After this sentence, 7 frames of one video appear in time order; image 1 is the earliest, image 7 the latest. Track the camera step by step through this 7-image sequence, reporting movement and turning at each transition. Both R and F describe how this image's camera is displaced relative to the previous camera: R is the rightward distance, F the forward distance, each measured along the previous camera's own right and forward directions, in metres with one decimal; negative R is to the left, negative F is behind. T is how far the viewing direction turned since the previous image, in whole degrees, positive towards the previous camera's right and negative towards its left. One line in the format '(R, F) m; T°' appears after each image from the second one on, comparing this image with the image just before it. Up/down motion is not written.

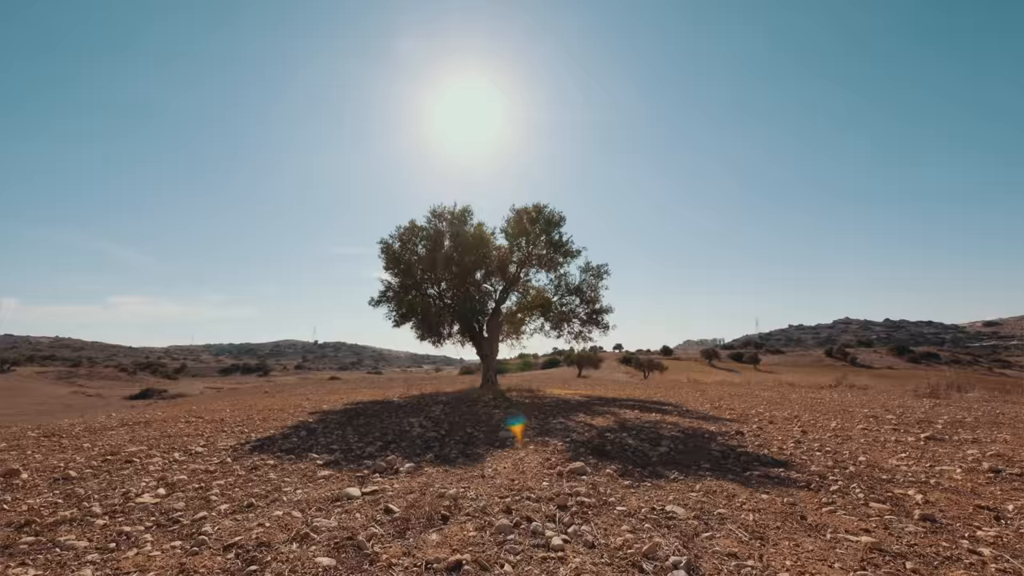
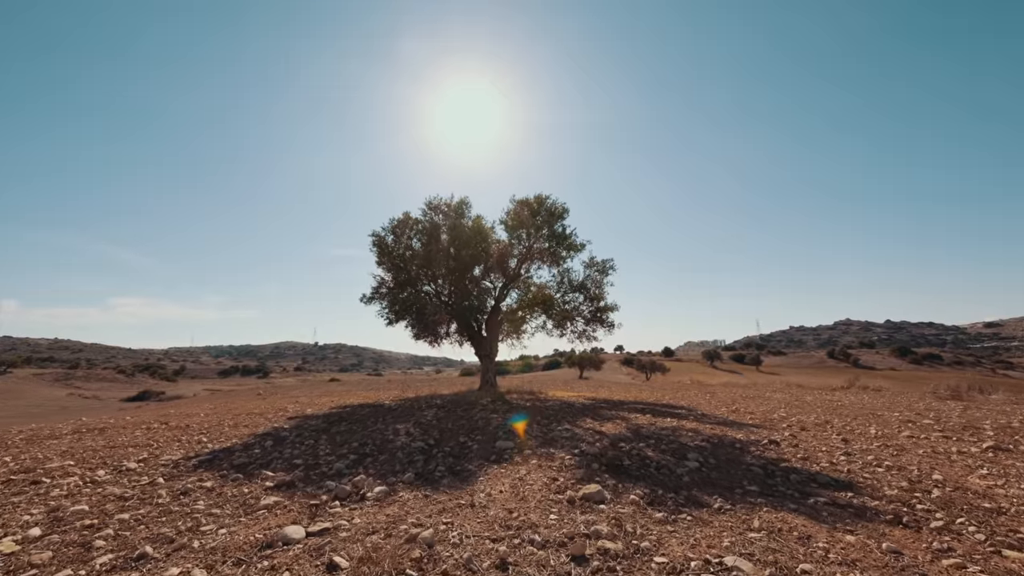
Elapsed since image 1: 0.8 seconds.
(0.0, +1.8) m; 0°
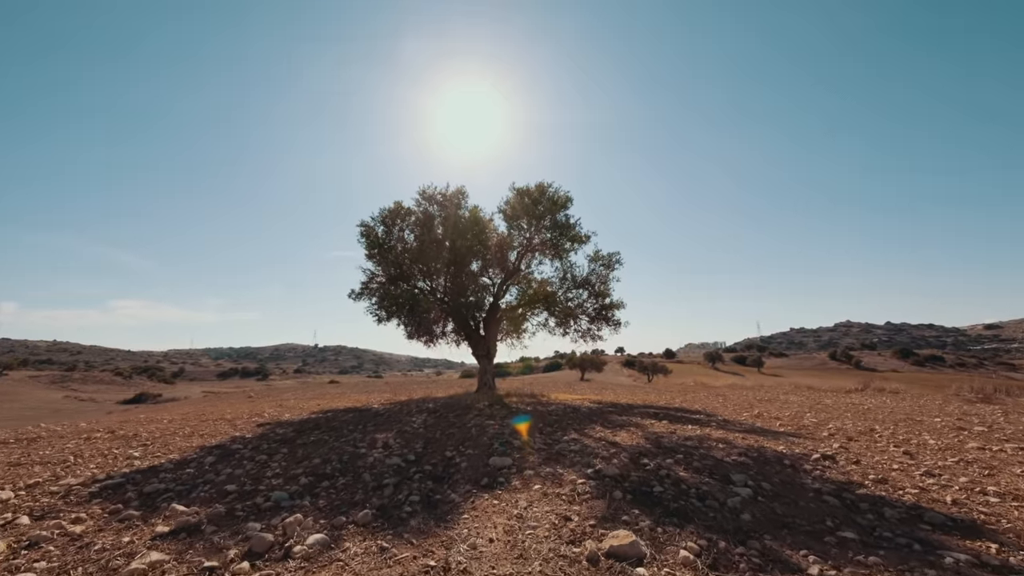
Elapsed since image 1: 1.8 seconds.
(+0.1, +2.1) m; 0°
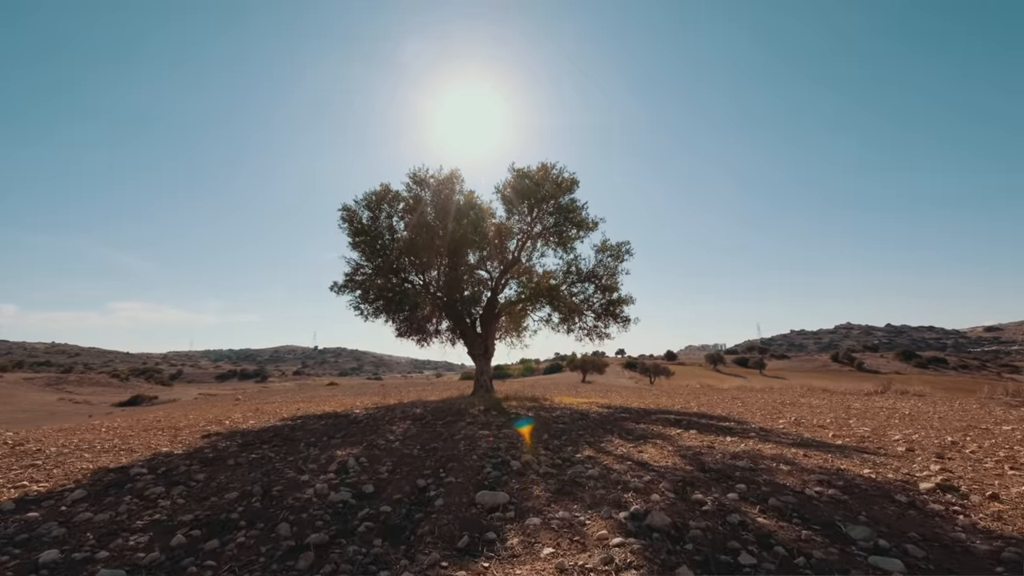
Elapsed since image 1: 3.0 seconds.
(0.0, +2.7) m; 0°
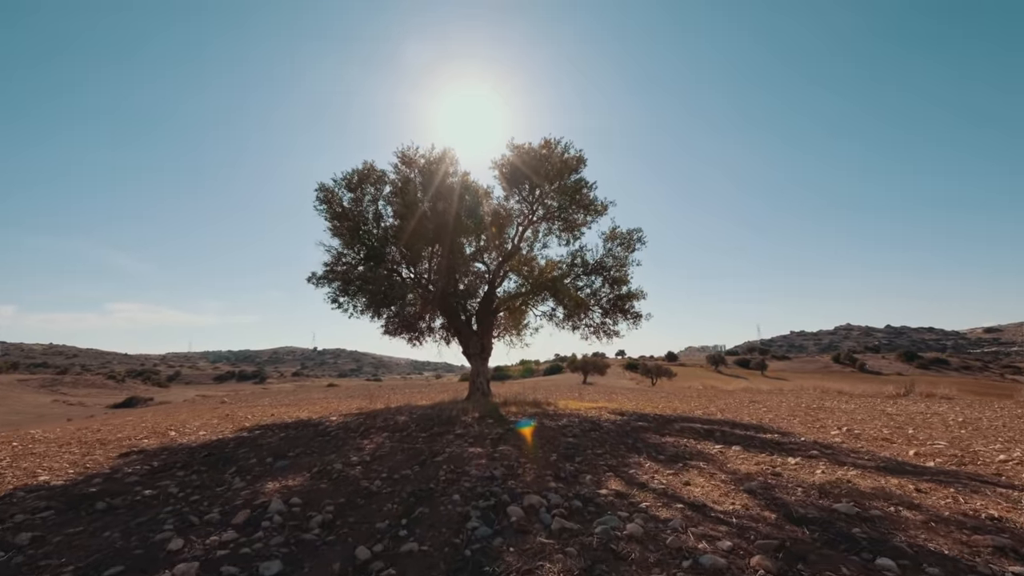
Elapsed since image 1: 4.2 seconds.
(0.0, +2.8) m; 0°
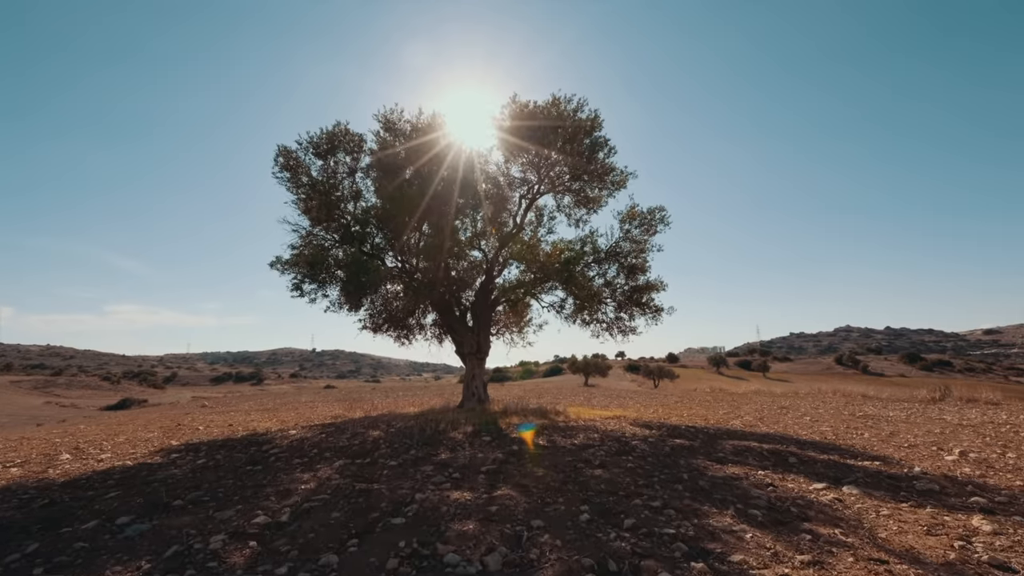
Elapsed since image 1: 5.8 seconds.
(-0.1, +3.7) m; 0°
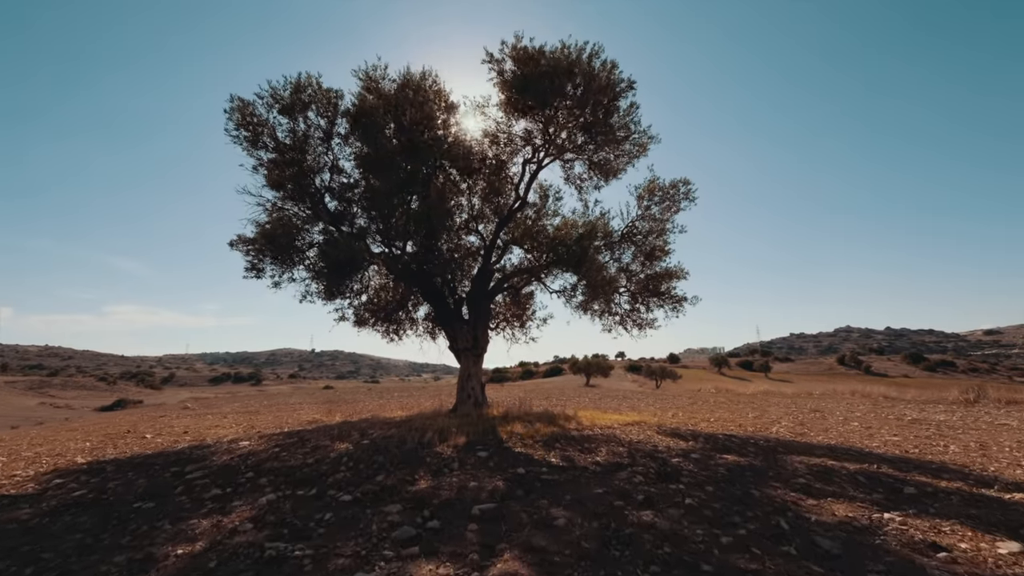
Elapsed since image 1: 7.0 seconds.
(-0.1, +3.0) m; 0°
